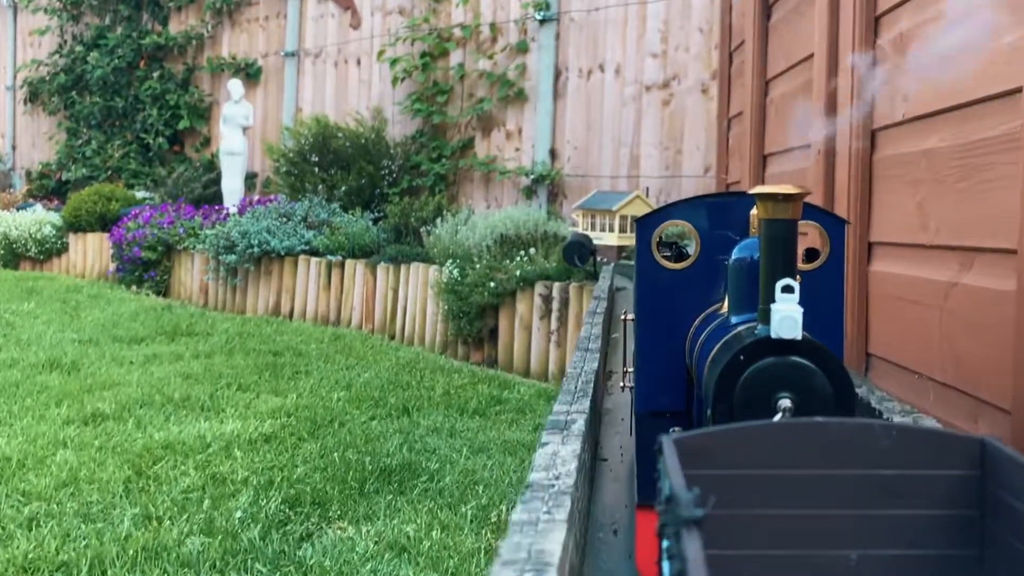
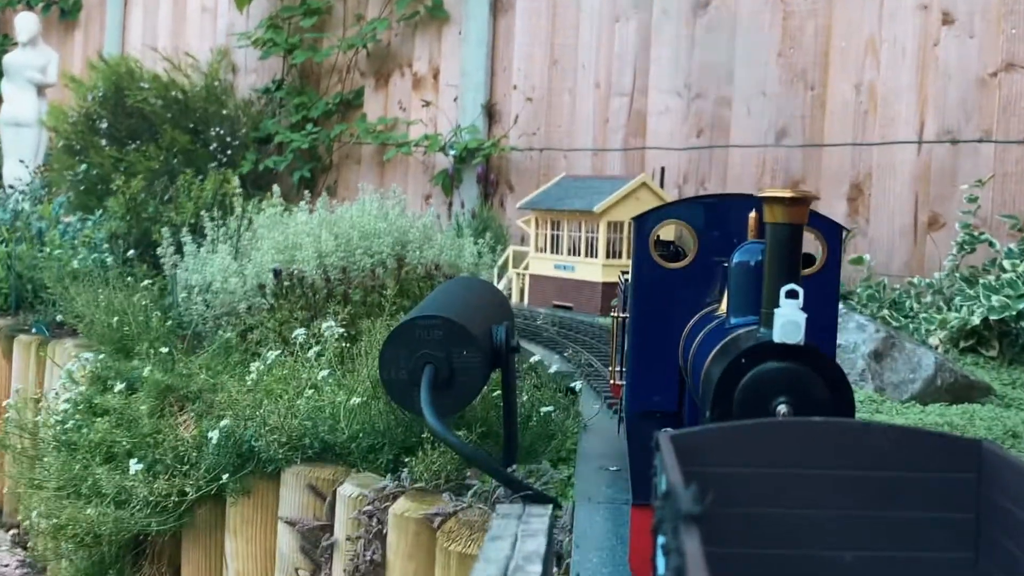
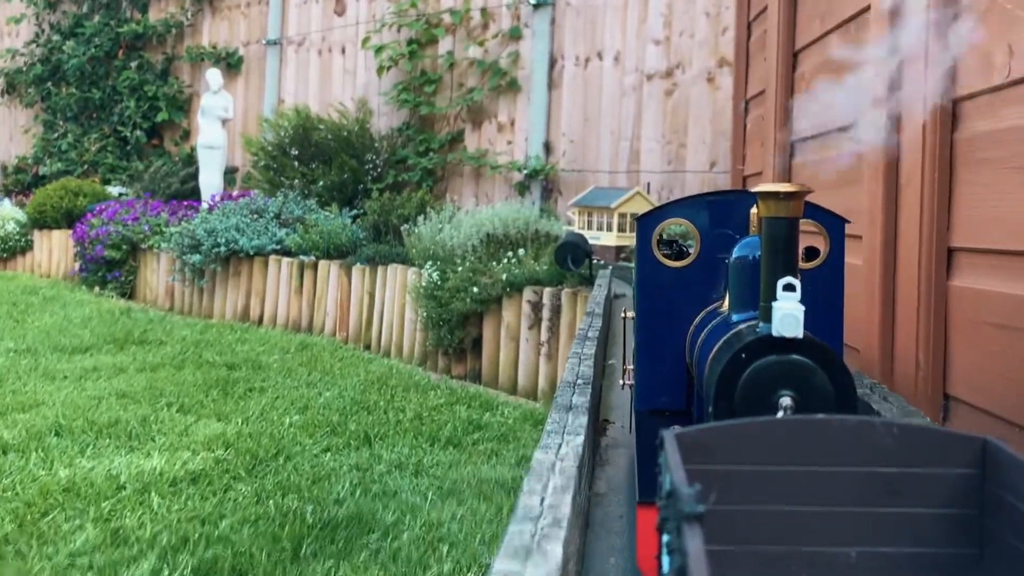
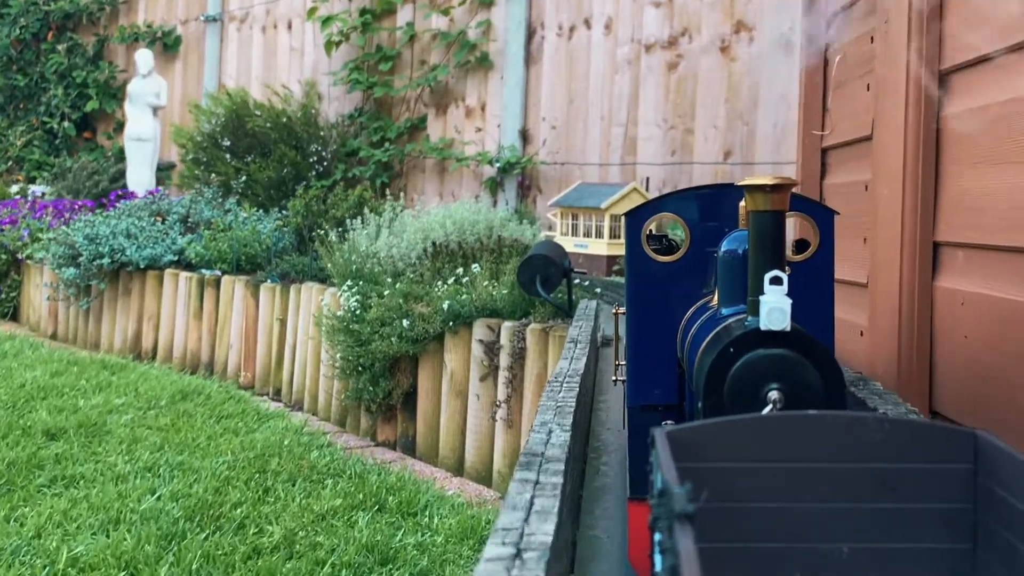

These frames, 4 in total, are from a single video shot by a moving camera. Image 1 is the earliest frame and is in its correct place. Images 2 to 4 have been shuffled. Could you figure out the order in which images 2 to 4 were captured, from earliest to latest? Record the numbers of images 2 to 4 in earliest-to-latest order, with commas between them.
3, 4, 2
